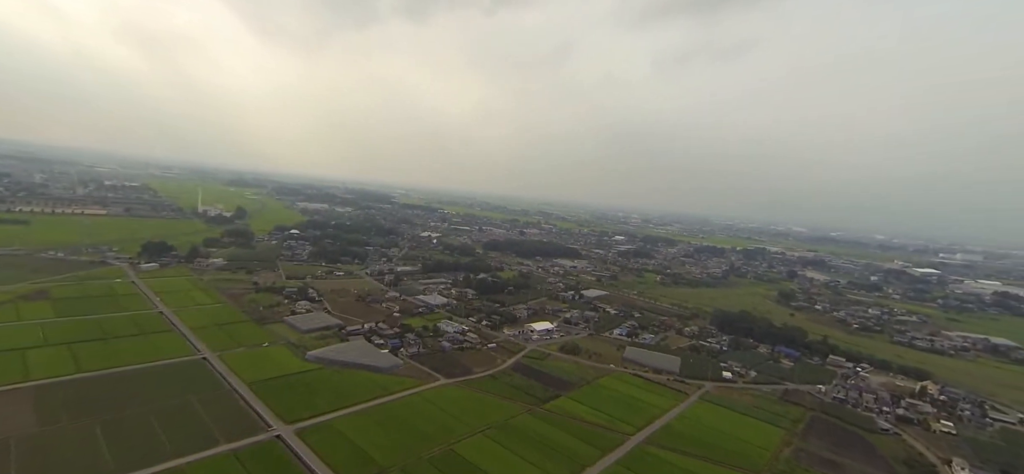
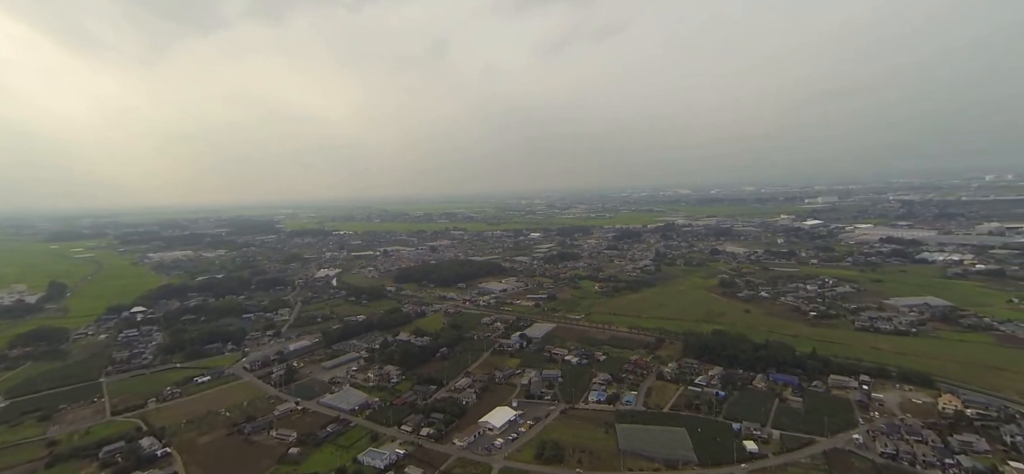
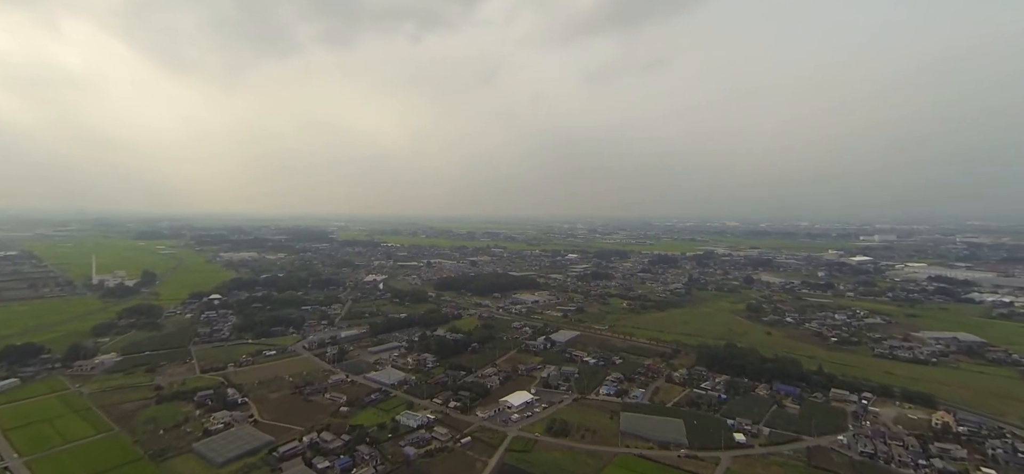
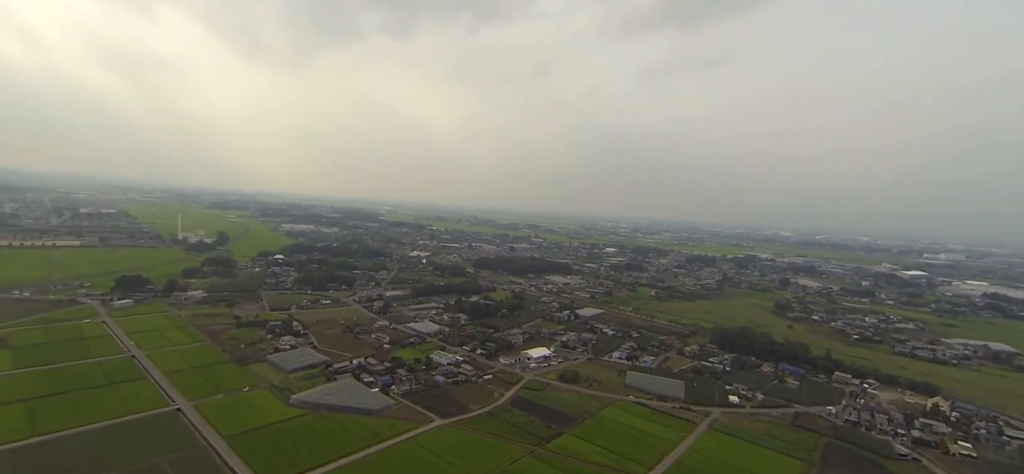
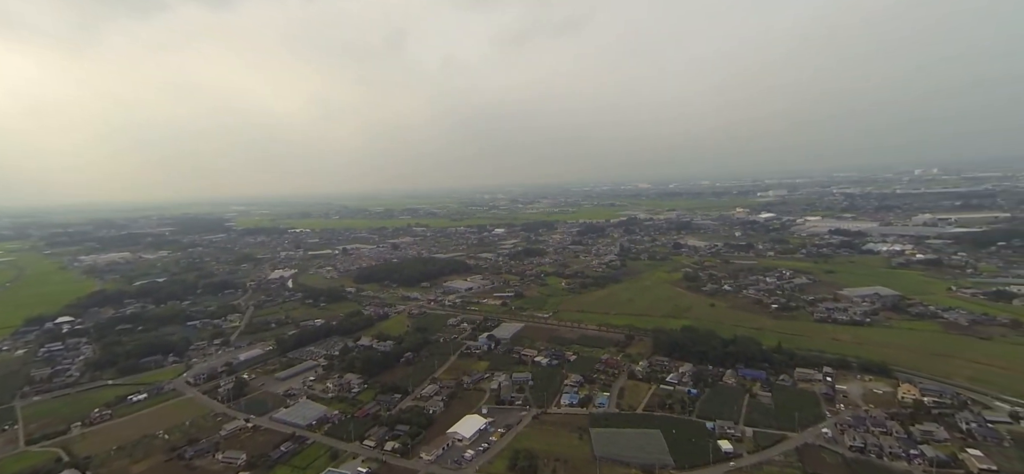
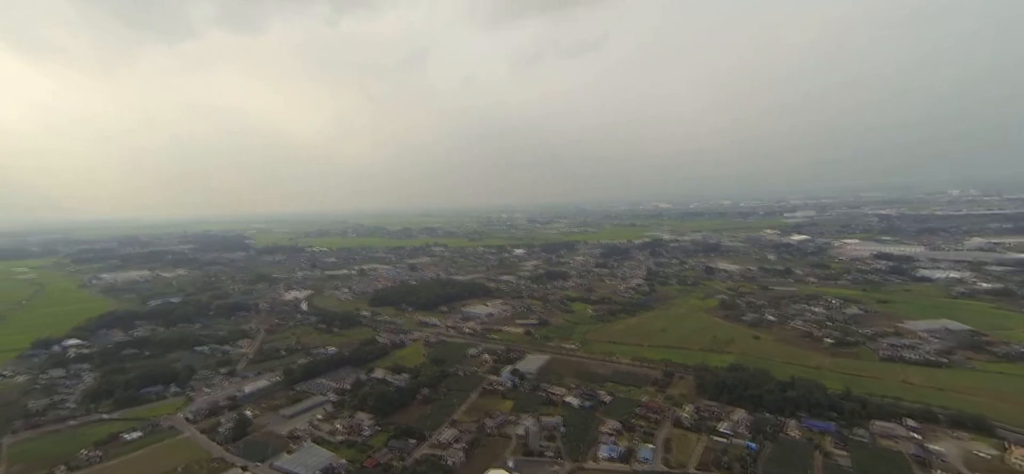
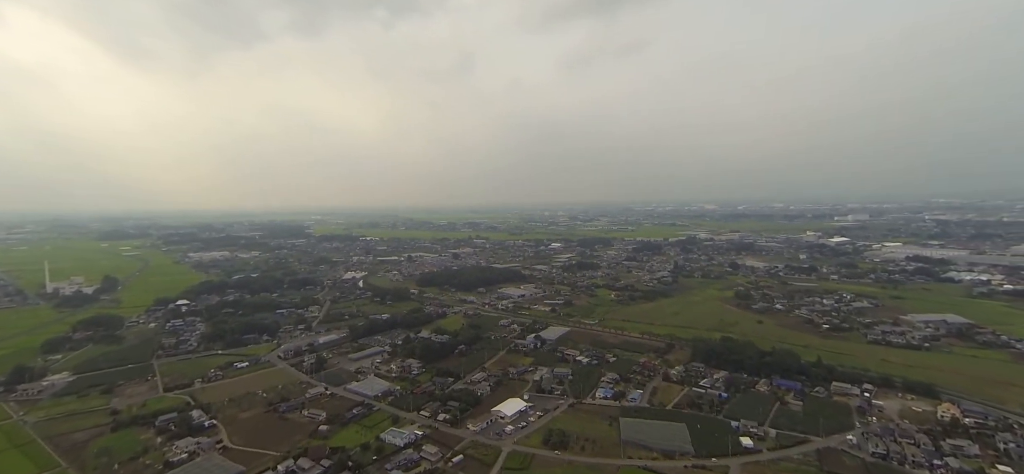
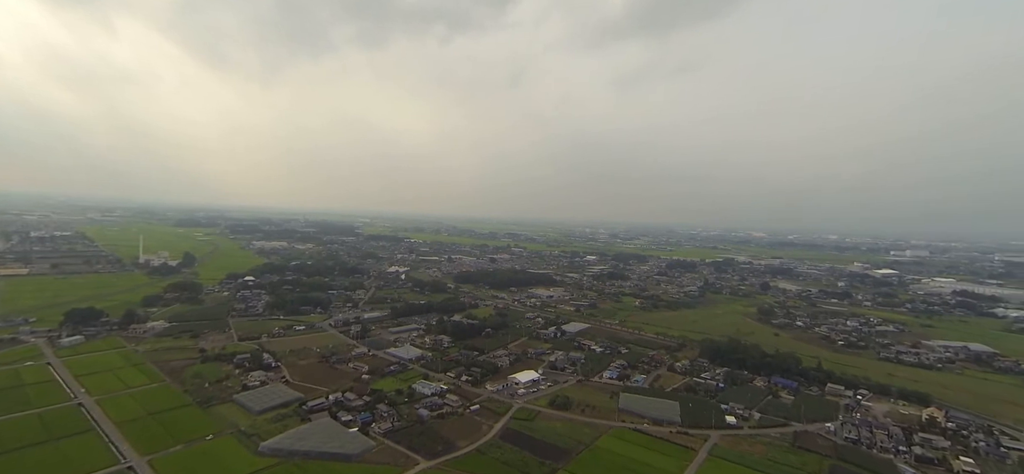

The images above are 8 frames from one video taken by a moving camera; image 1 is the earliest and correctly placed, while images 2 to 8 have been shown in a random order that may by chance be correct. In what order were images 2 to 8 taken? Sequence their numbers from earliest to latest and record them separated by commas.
4, 8, 3, 7, 2, 5, 6
